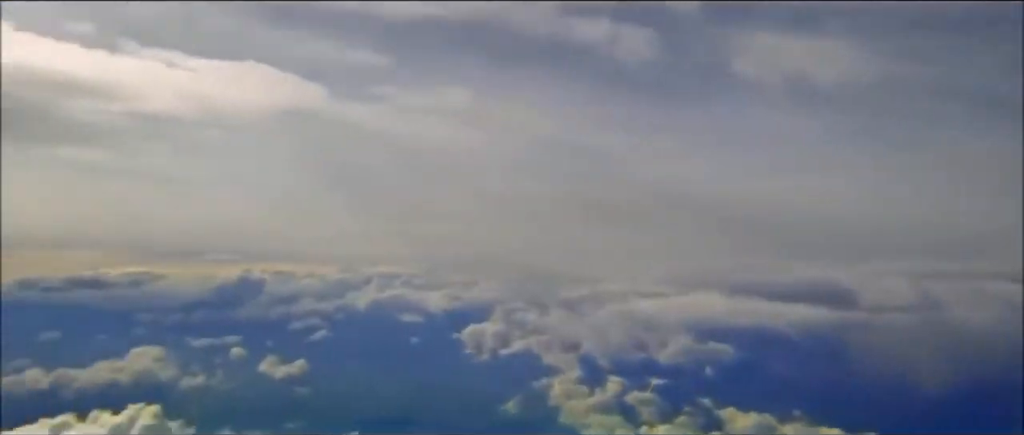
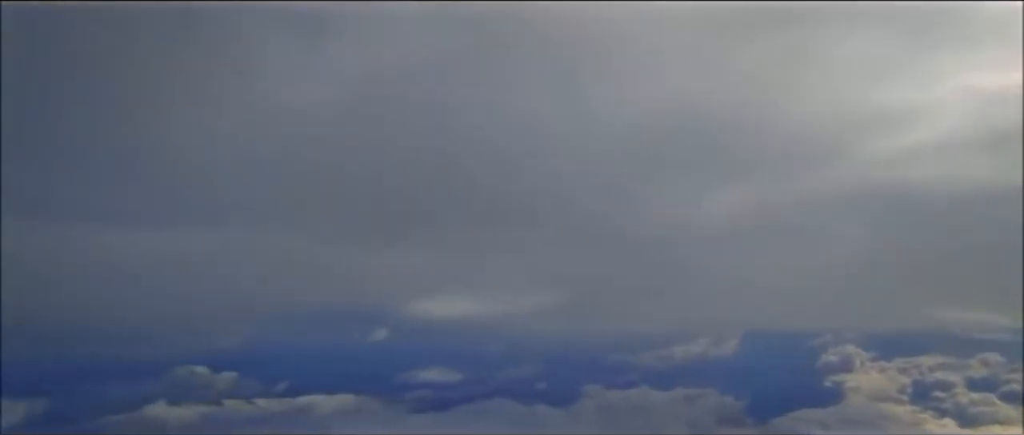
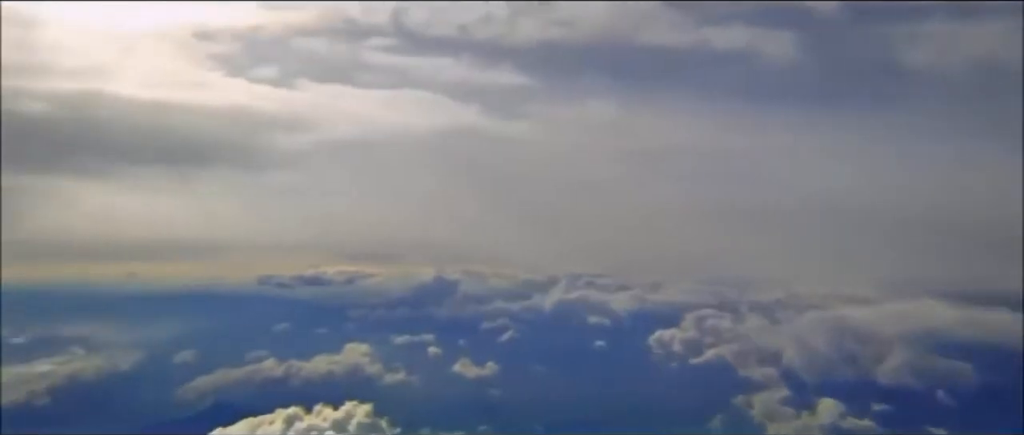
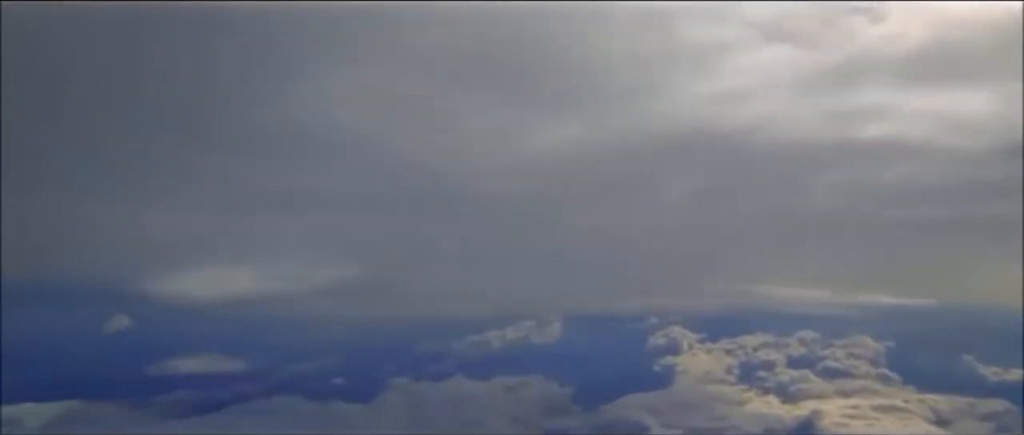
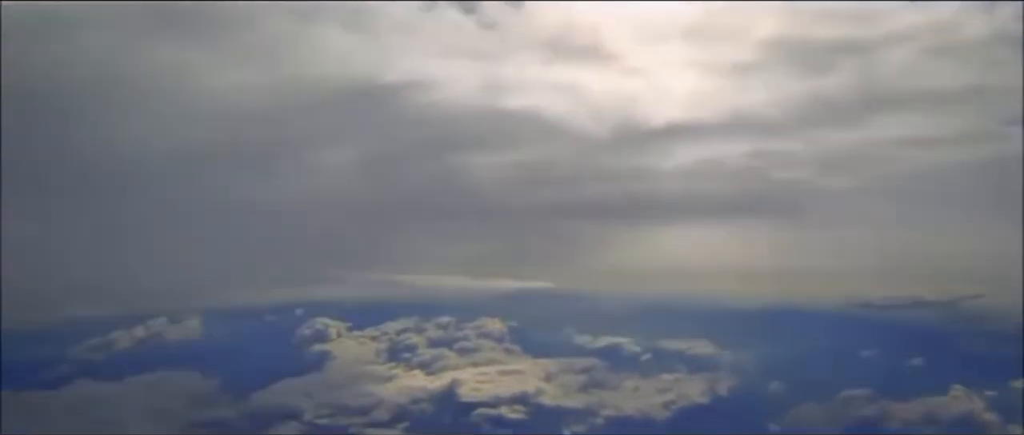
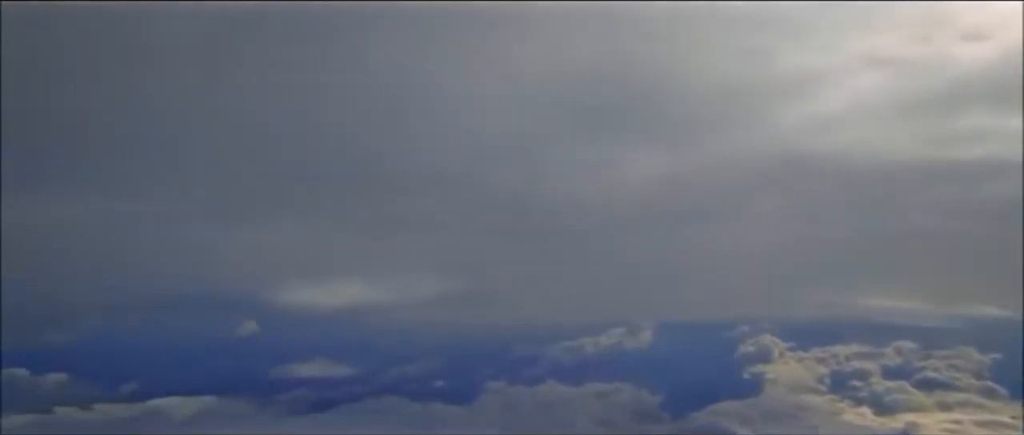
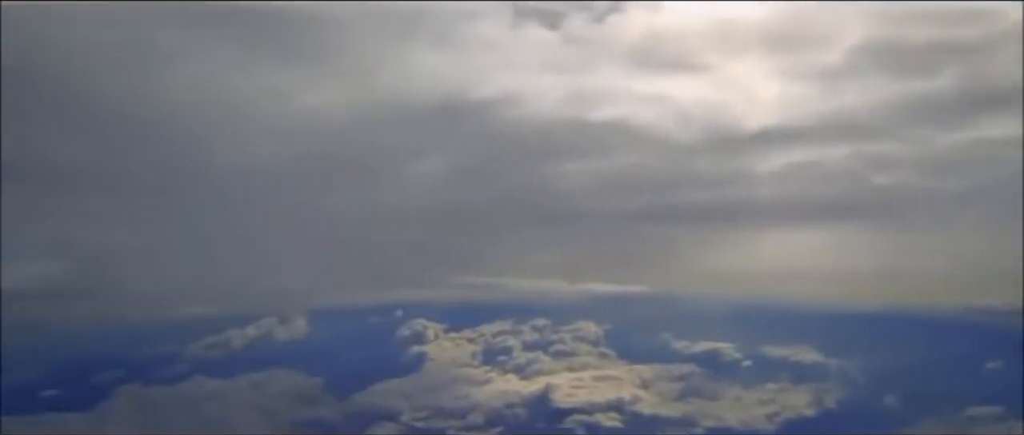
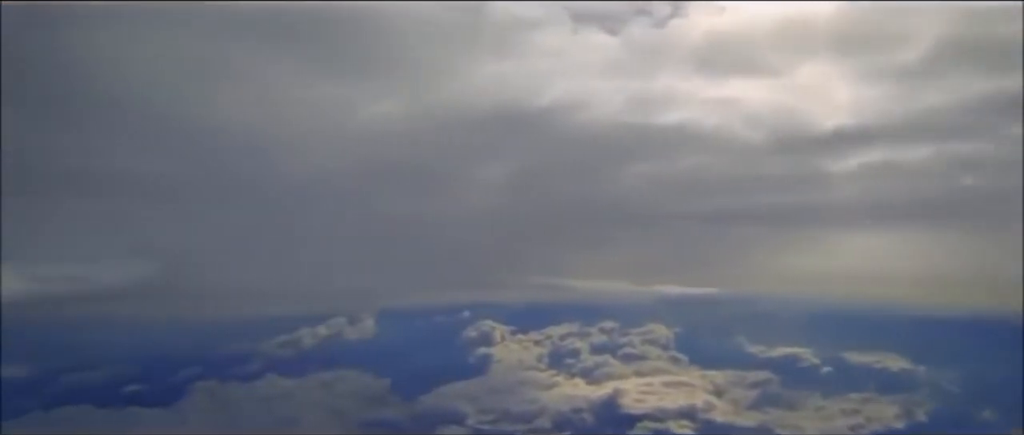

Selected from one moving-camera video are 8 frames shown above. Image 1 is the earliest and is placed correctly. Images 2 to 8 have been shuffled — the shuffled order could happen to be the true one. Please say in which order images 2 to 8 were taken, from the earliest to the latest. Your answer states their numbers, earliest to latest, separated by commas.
3, 5, 7, 8, 4, 6, 2
